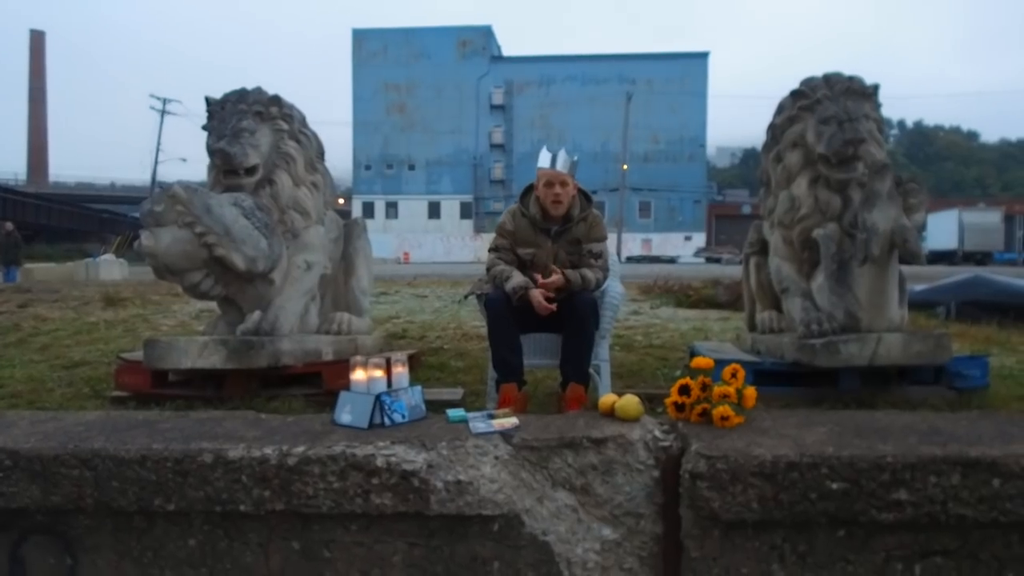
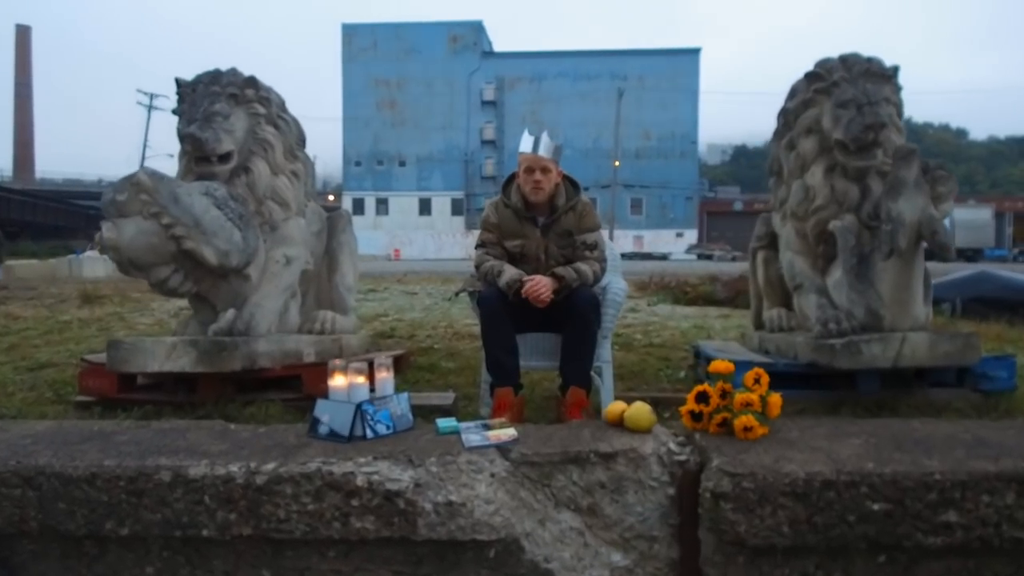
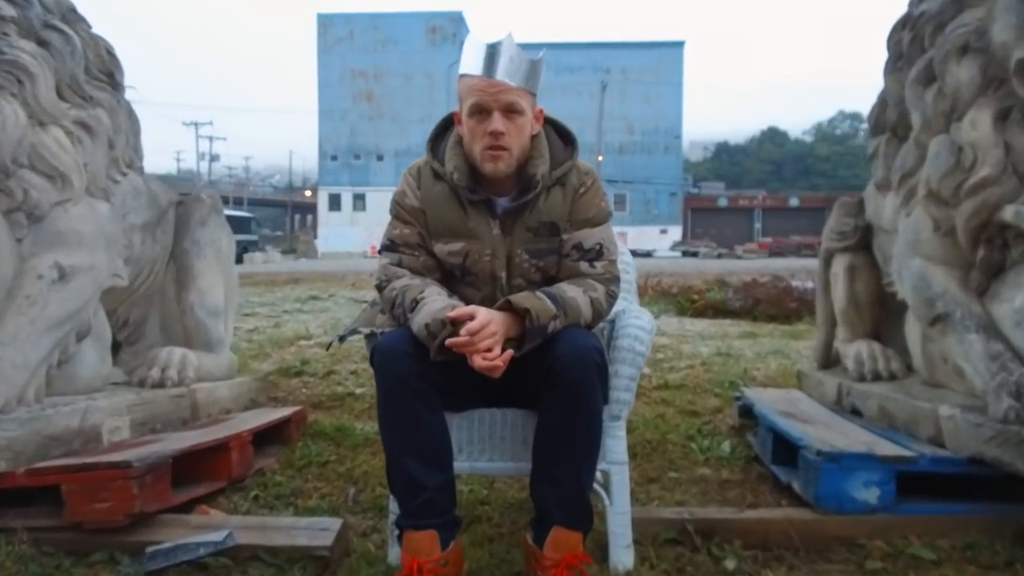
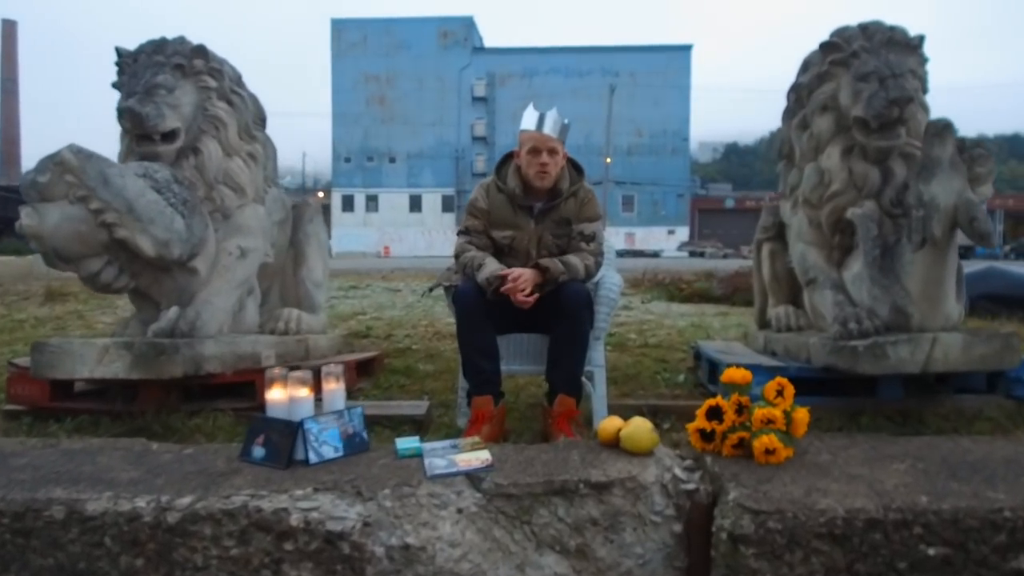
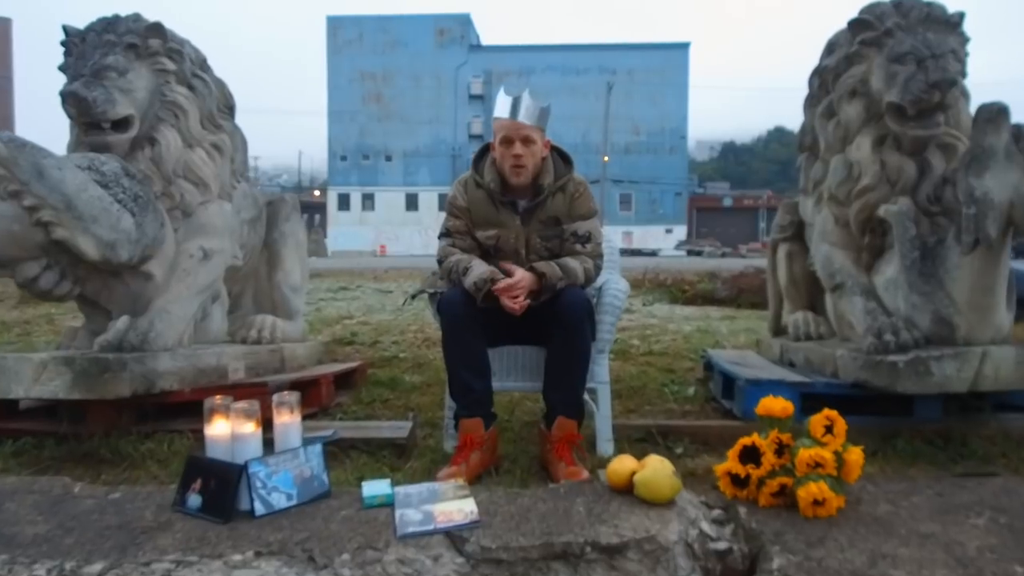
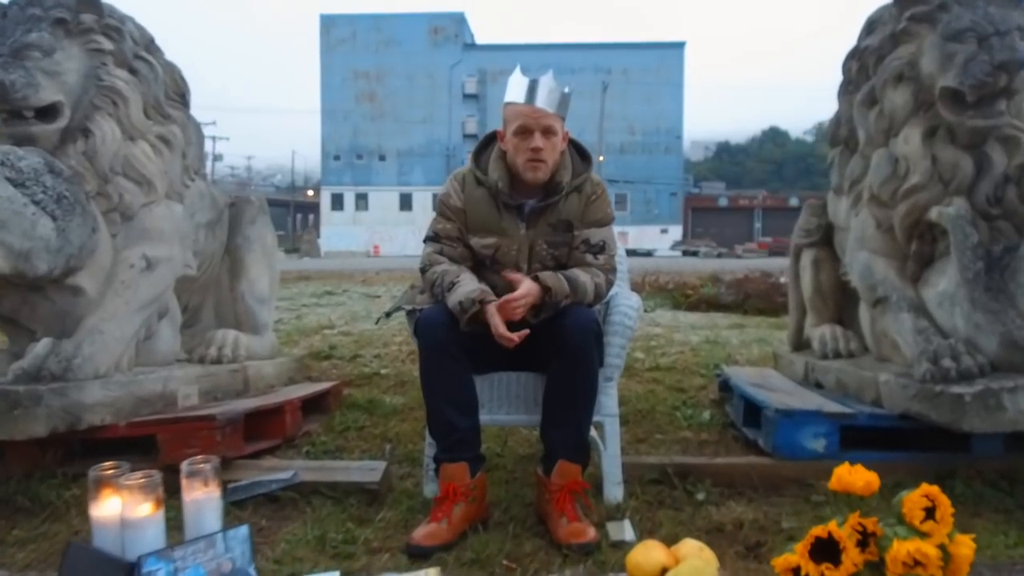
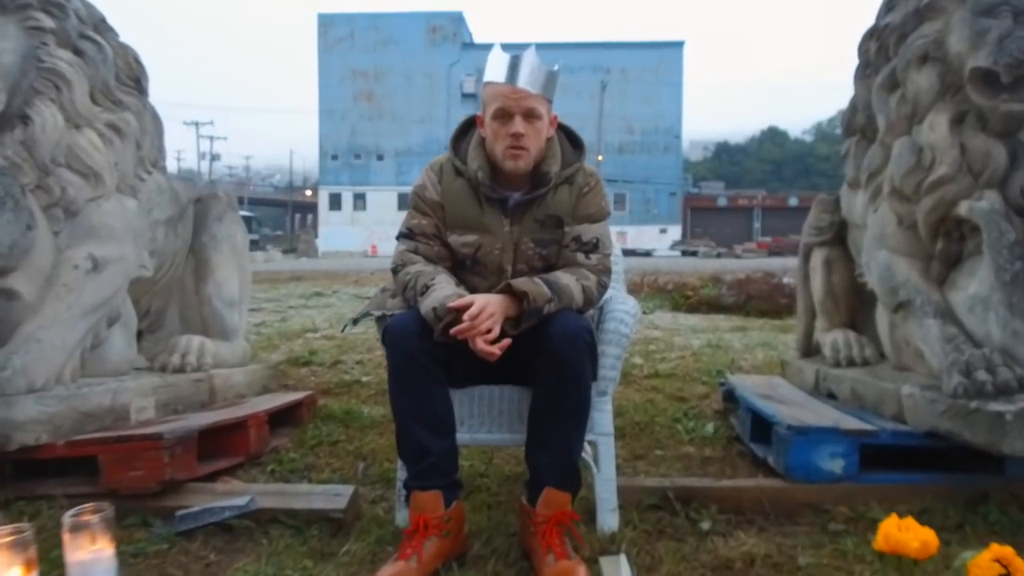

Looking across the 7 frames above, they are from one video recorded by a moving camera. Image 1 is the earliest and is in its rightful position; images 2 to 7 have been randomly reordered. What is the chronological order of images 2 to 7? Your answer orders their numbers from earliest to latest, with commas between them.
2, 4, 5, 6, 7, 3
